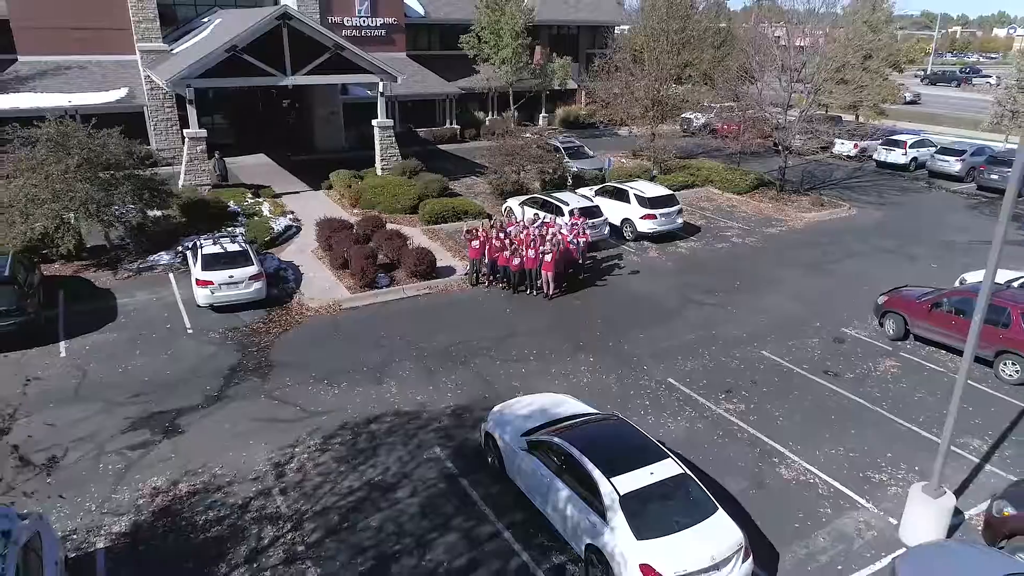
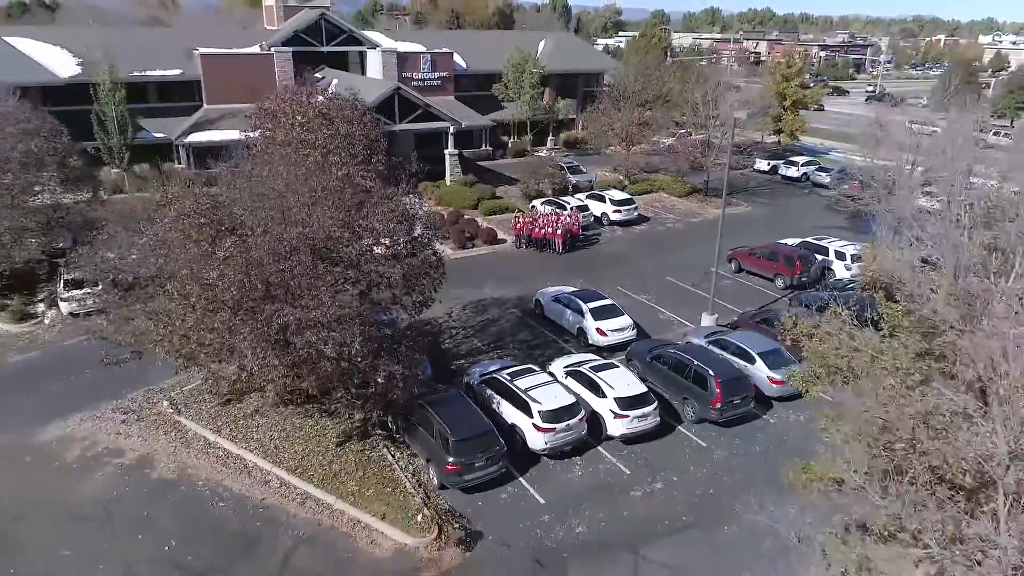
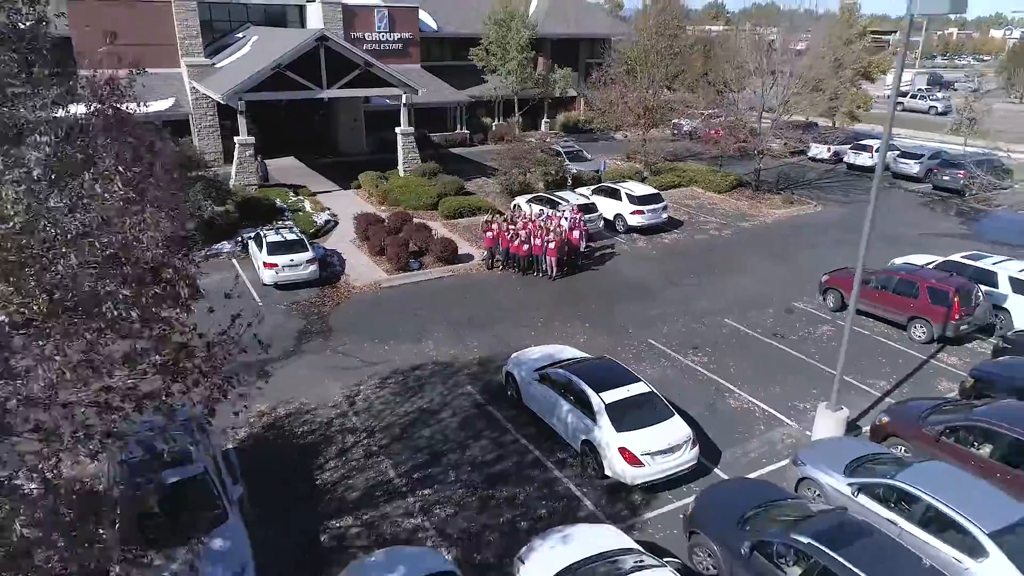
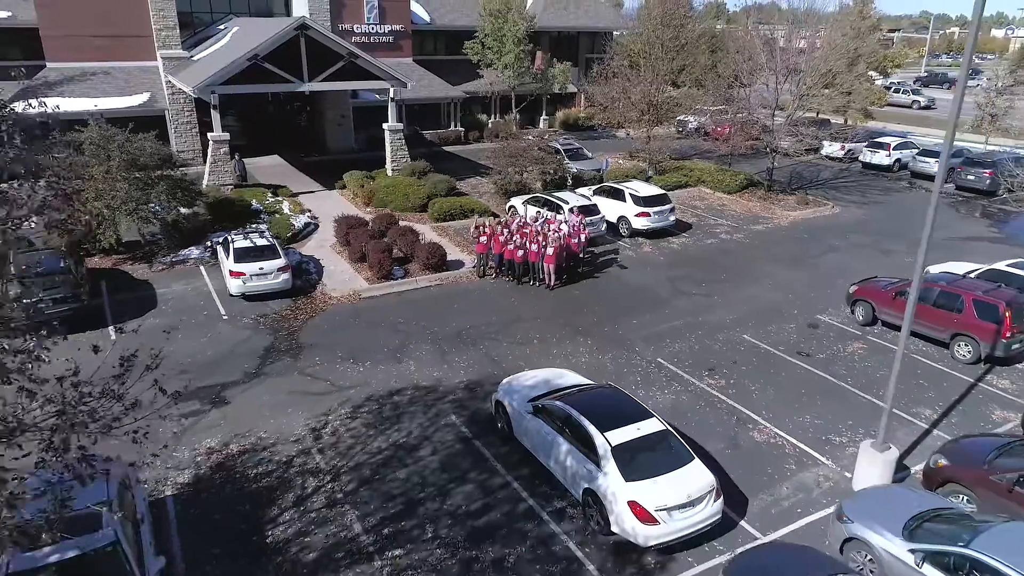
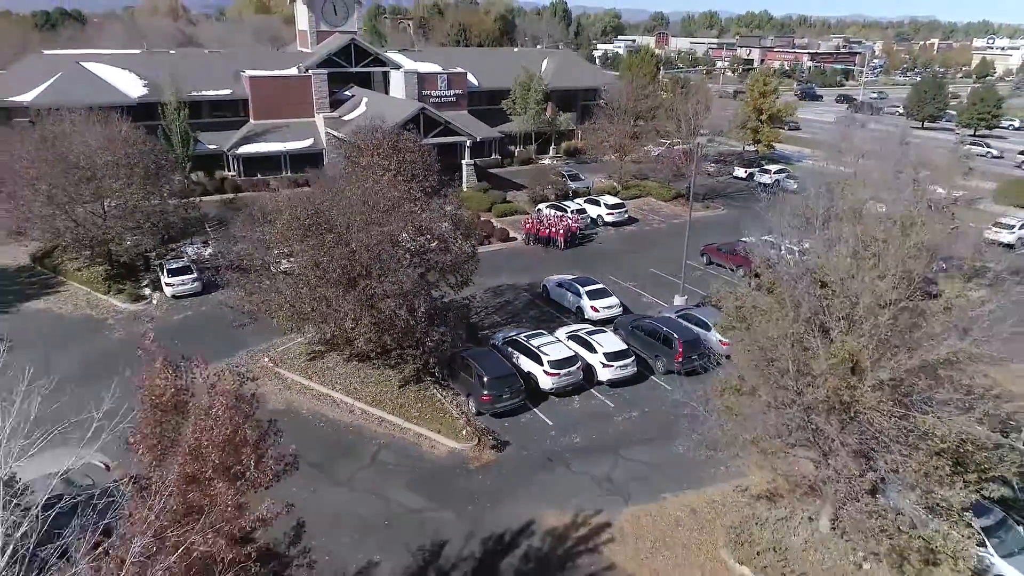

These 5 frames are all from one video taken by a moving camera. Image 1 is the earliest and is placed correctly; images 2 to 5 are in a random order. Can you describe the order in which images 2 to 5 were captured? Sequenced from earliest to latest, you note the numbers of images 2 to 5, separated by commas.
4, 3, 2, 5
